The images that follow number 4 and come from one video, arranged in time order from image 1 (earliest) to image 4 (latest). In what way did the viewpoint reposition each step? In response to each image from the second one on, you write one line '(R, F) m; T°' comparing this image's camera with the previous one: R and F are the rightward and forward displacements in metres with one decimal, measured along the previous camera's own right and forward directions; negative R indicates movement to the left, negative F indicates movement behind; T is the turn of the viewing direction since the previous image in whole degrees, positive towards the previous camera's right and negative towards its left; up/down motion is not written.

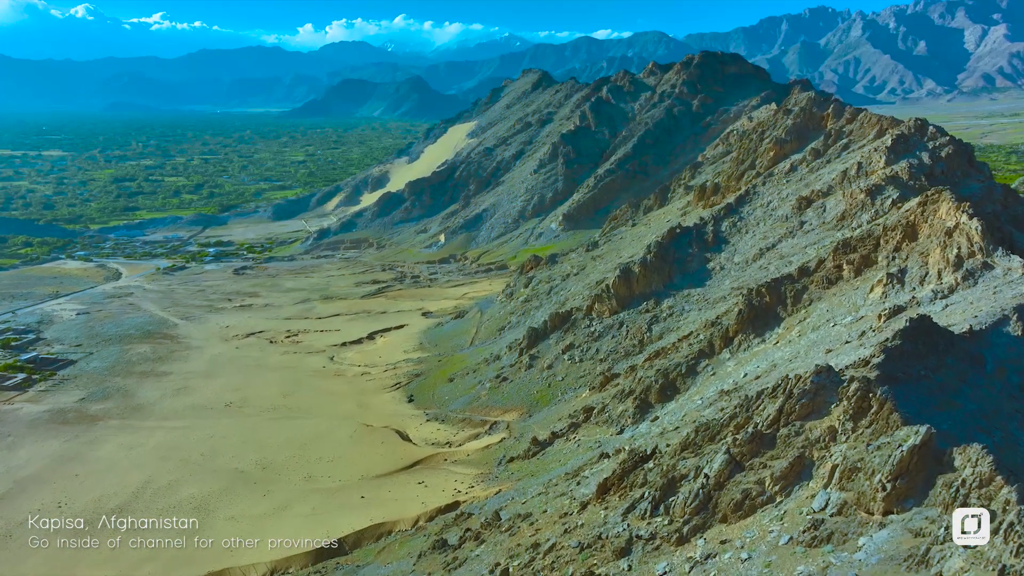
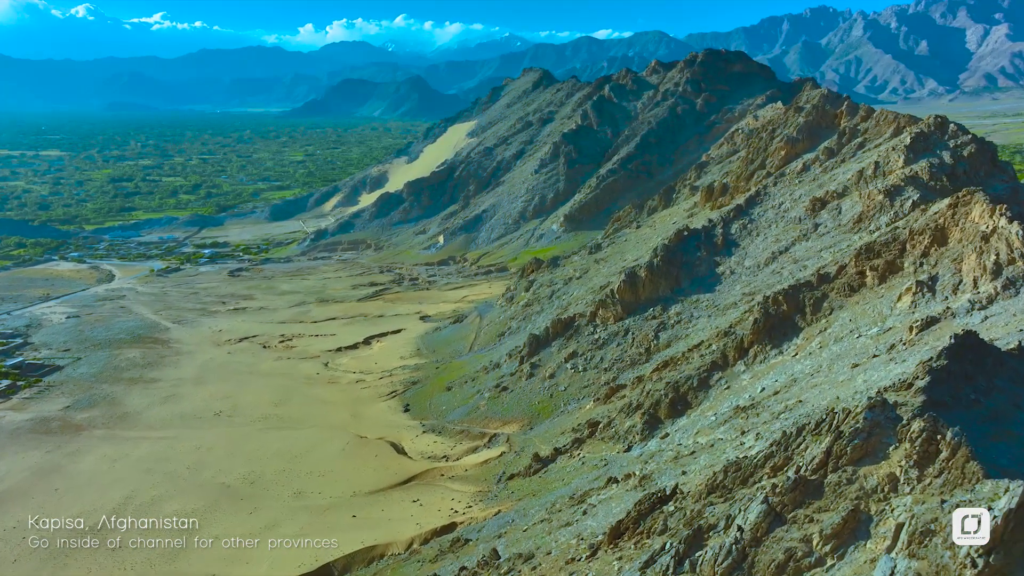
(0.0, +1.6) m; 0°
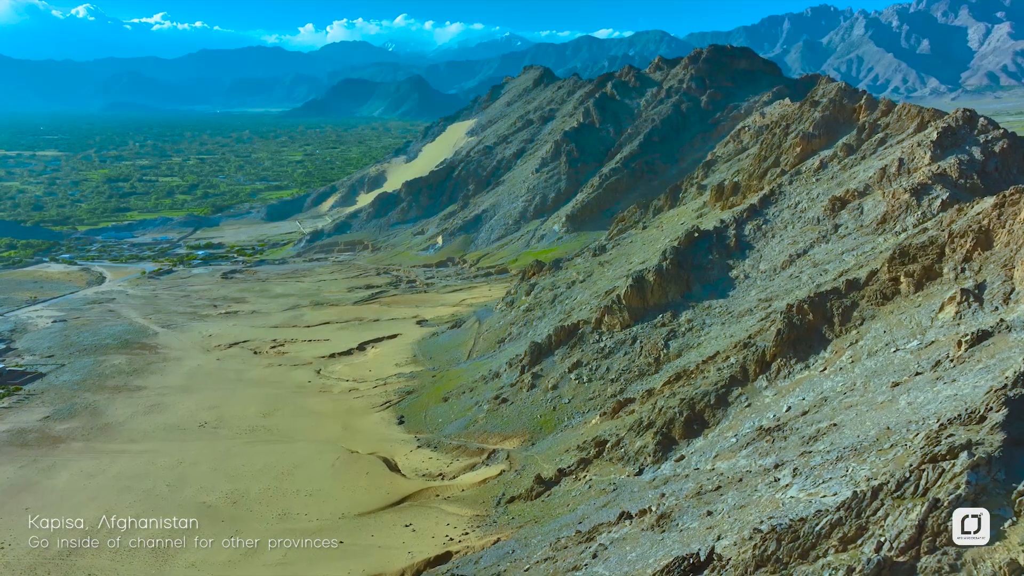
(0.0, +2.0) m; 0°
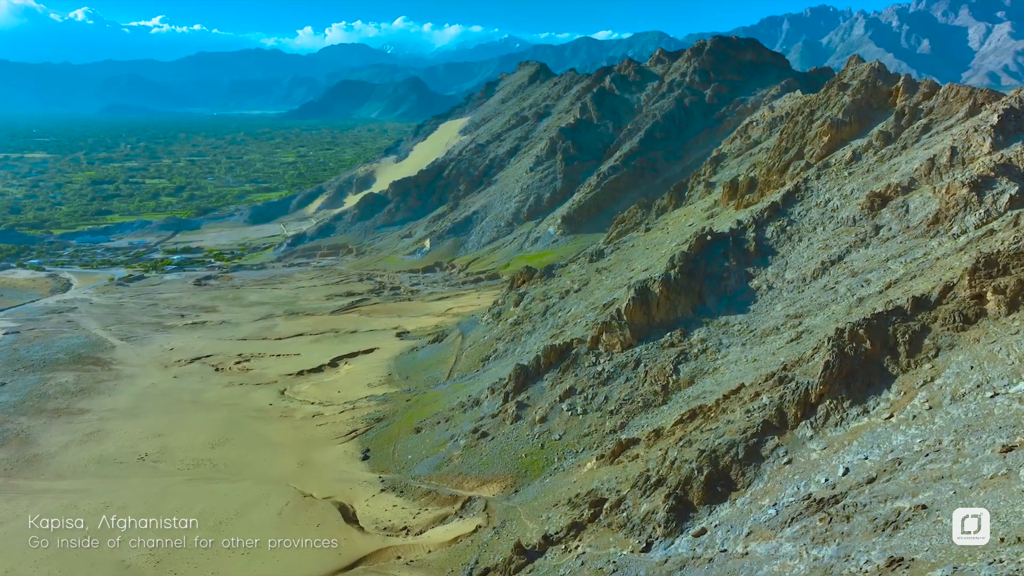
(+0.7, +4.9) m; 0°
